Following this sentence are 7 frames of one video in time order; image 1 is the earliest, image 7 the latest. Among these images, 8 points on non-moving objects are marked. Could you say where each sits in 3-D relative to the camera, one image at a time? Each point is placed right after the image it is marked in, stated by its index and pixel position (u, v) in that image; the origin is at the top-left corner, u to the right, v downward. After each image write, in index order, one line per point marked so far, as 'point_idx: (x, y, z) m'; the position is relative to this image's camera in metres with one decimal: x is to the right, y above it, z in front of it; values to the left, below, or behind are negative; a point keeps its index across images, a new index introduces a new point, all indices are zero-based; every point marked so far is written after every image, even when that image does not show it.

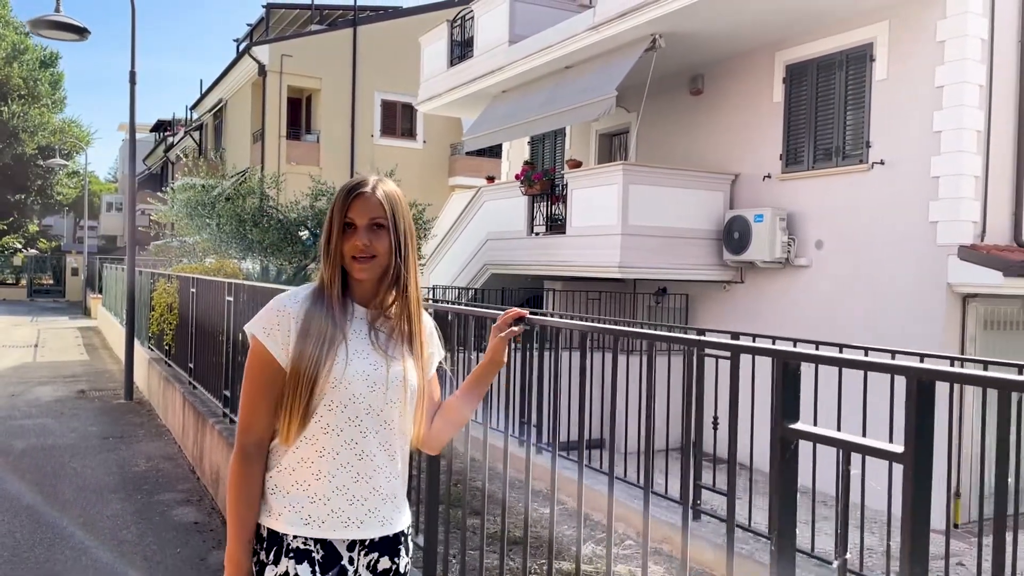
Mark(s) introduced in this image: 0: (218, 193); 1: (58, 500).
0: (-4.4, +1.4, +12.1) m
1: (-3.4, -1.6, +6.0) m
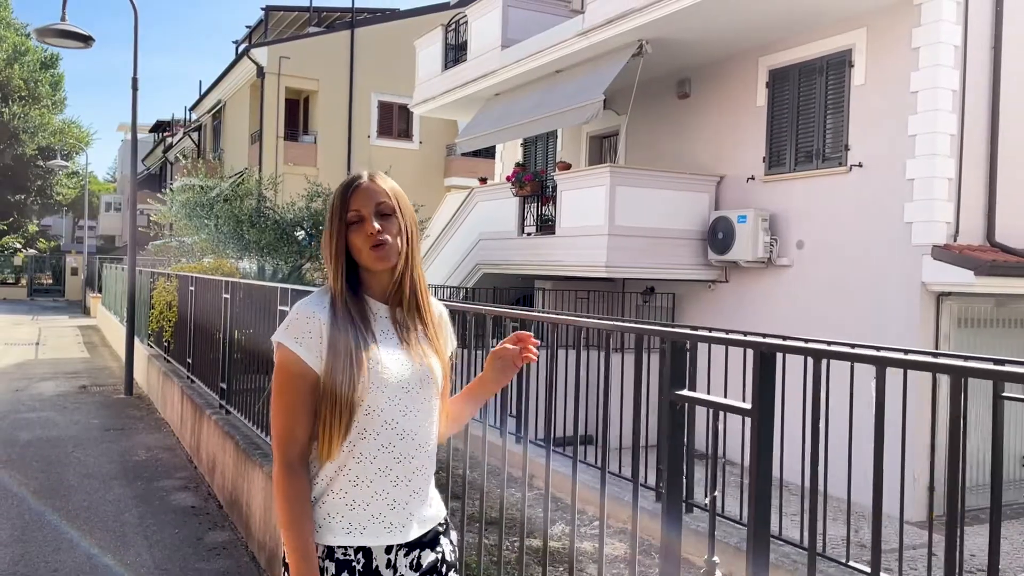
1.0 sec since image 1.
0: (-4.6, +1.4, +12.5) m
1: (-3.5, -1.6, +6.4) m
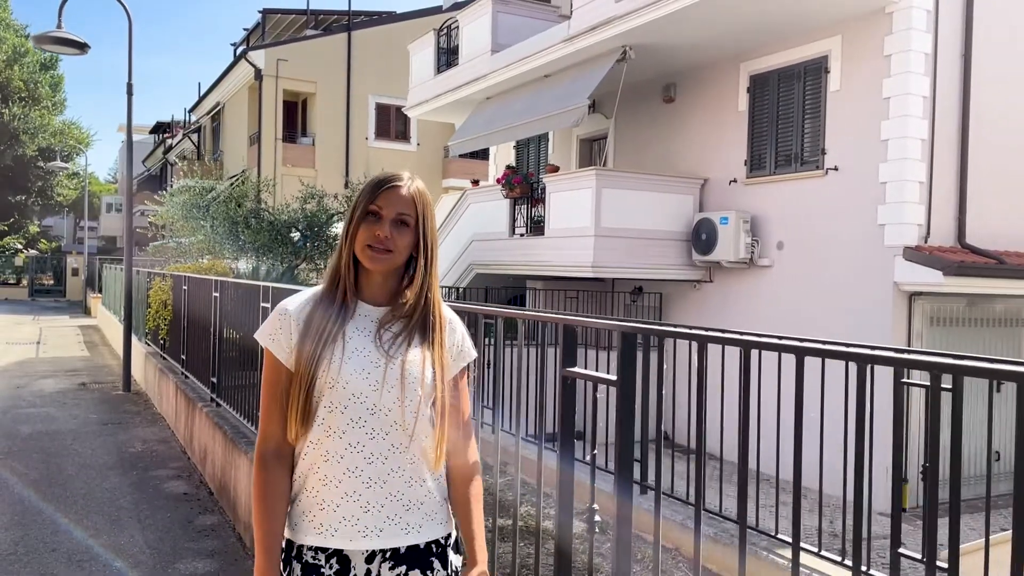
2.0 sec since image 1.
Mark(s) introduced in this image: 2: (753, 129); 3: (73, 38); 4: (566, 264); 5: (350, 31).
0: (-4.8, +1.4, +12.9) m
1: (-3.7, -1.6, +6.7) m
2: (+3.2, +2.1, +10.3) m
3: (-5.1, +2.9, +9.5) m
4: (+0.8, +0.3, +11.4) m
5: (-3.6, +6.1, +18.7) m
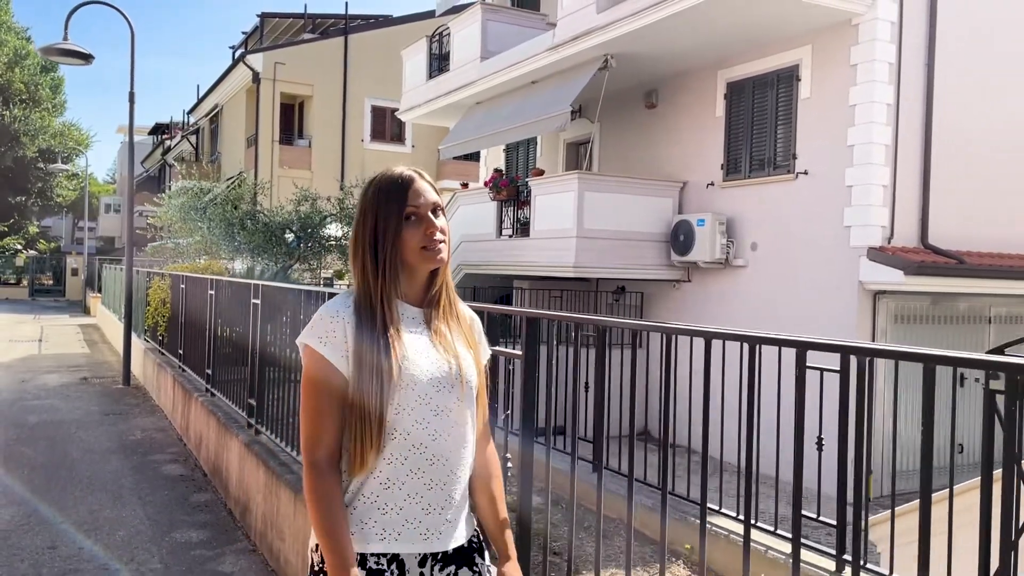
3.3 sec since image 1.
0: (-5.0, +1.5, +13.4) m
1: (-4.0, -1.5, +7.3) m
2: (+3.0, +2.1, +10.9) m
3: (-5.4, +2.9, +10.0) m
4: (+0.5, +0.3, +11.9) m
5: (-3.9, +6.1, +19.3) m
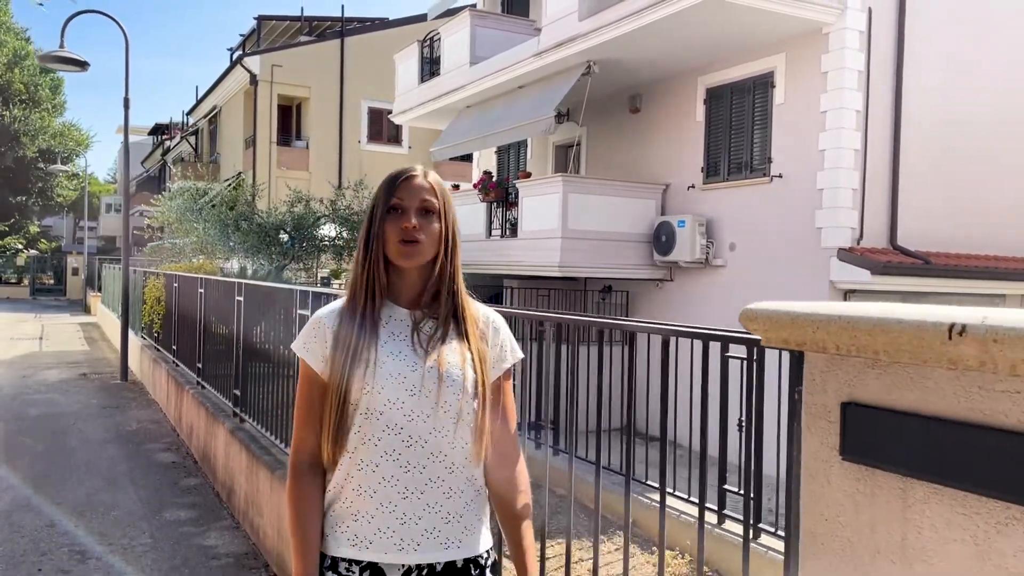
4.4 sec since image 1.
0: (-5.3, +1.5, +13.8) m
1: (-4.2, -1.5, +7.7) m
2: (+2.7, +2.1, +11.3) m
3: (-5.6, +3.0, +10.5) m
4: (+0.3, +0.4, +12.3) m
5: (-4.1, +6.1, +19.7) m
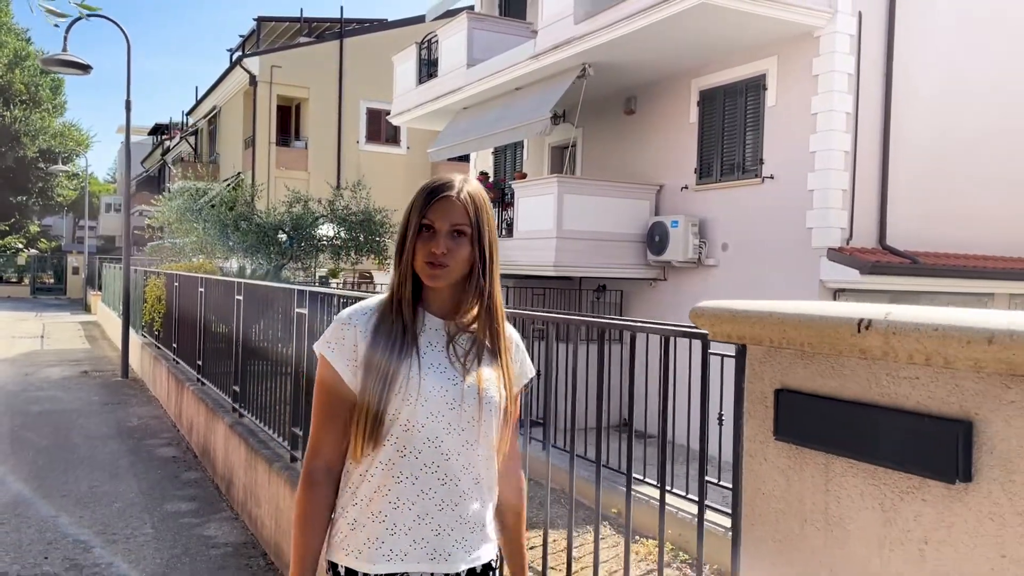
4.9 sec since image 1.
0: (-5.3, +1.5, +14.0) m
1: (-4.3, -1.5, +7.9) m
2: (+2.6, +2.1, +11.5) m
3: (-5.7, +3.0, +10.7) m
4: (+0.2, +0.4, +12.5) m
5: (-4.2, +6.1, +19.9) m
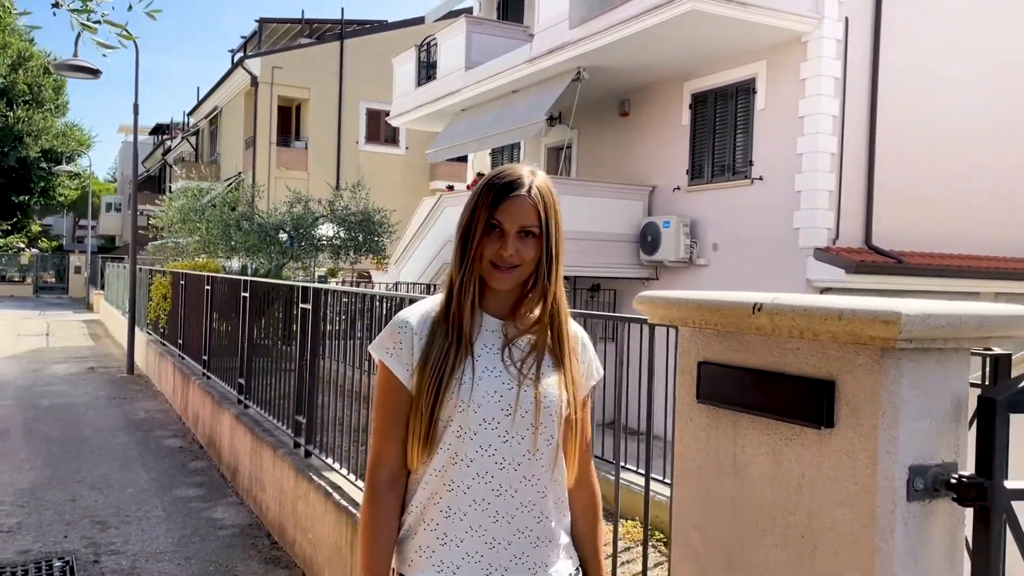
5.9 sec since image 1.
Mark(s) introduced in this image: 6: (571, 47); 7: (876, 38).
0: (-5.4, +1.5, +14.4) m
1: (-4.4, -1.5, +8.2) m
2: (+2.6, +2.1, +11.9) m
3: (-5.8, +3.0, +11.0) m
4: (+0.1, +0.4, +12.9) m
5: (-4.3, +6.1, +20.3) m
6: (+0.8, +3.5, +12.0) m
7: (+4.6, +3.2, +10.3) m
